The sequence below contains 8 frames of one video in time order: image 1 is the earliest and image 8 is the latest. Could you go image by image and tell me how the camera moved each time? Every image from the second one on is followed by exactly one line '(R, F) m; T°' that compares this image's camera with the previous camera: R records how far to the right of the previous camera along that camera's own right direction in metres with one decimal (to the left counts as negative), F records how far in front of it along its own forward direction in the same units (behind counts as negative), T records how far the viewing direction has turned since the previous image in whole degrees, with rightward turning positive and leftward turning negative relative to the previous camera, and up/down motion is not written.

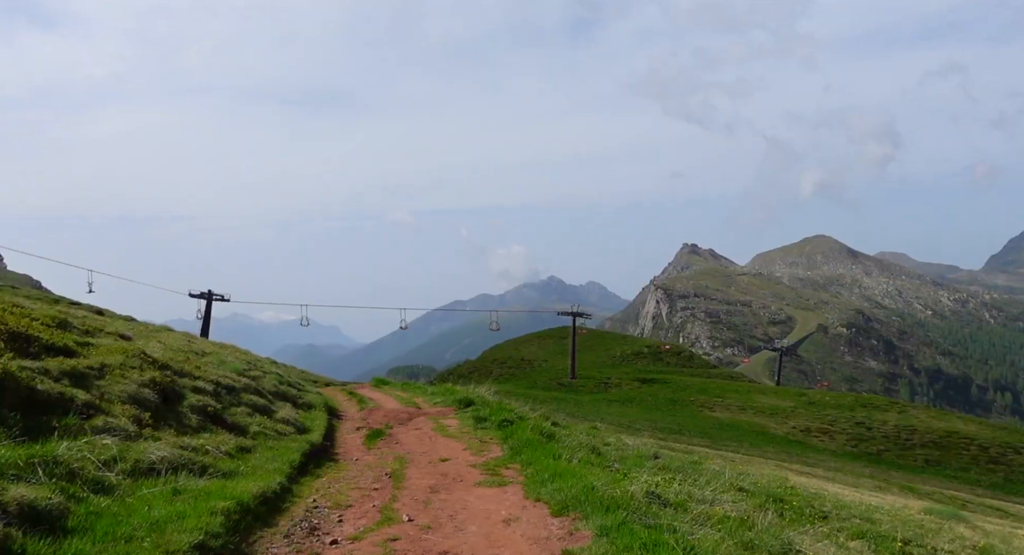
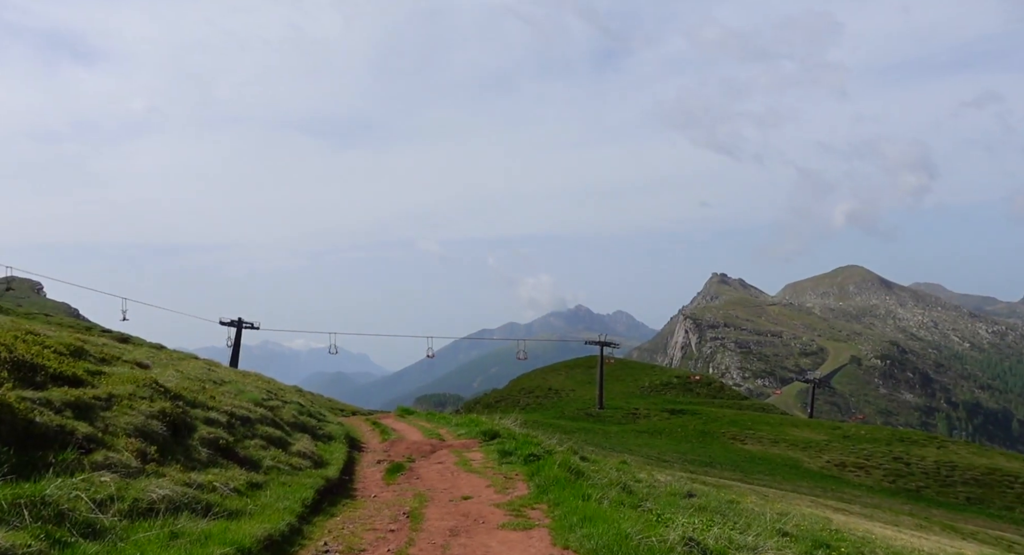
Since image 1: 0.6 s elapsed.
(0.0, +1.2) m; -2°
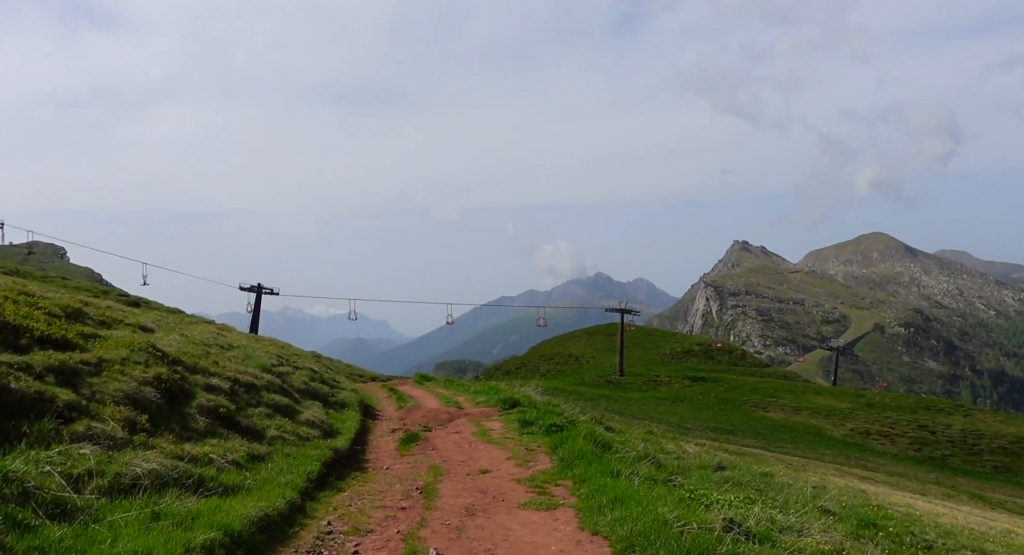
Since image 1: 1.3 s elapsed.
(0.0, +1.7) m; -1°
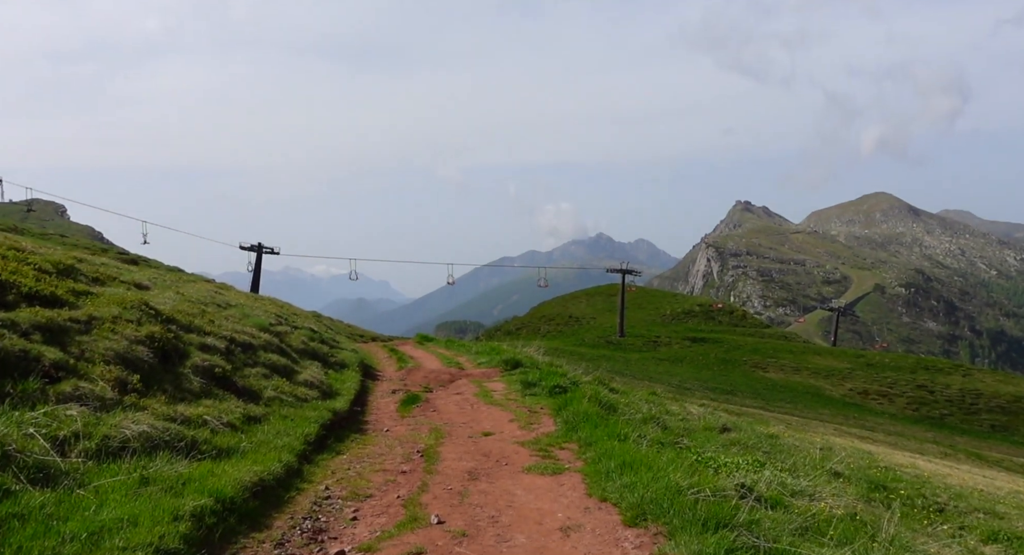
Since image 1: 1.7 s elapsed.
(-0.1, +0.7) m; 0°
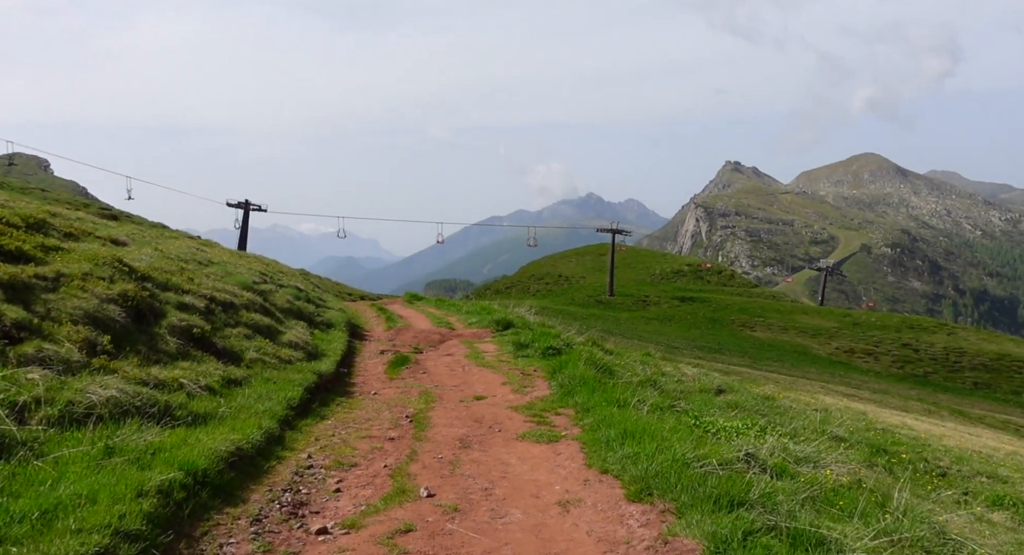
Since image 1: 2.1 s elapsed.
(-0.1, +0.9) m; +1°
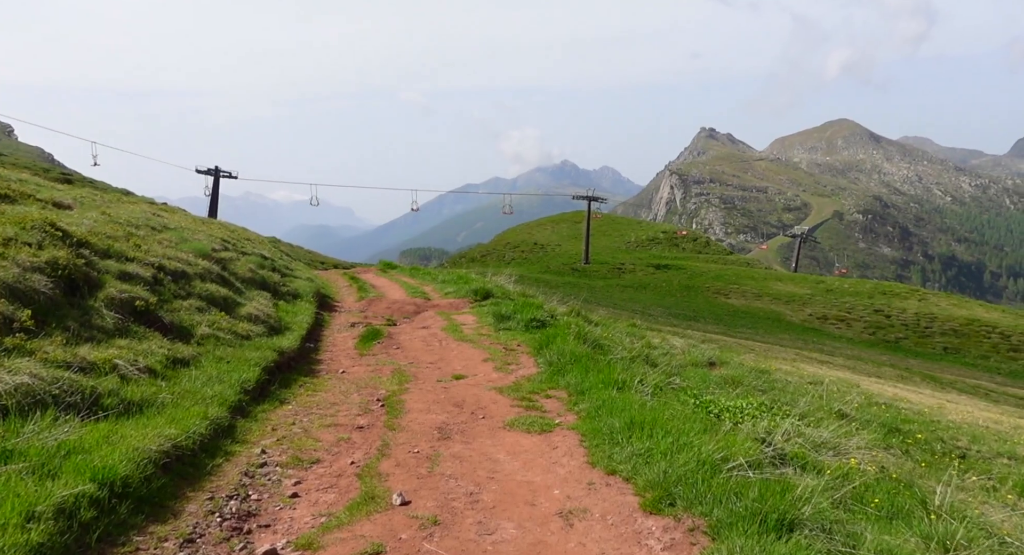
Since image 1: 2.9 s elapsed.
(-0.2, +1.9) m; +2°
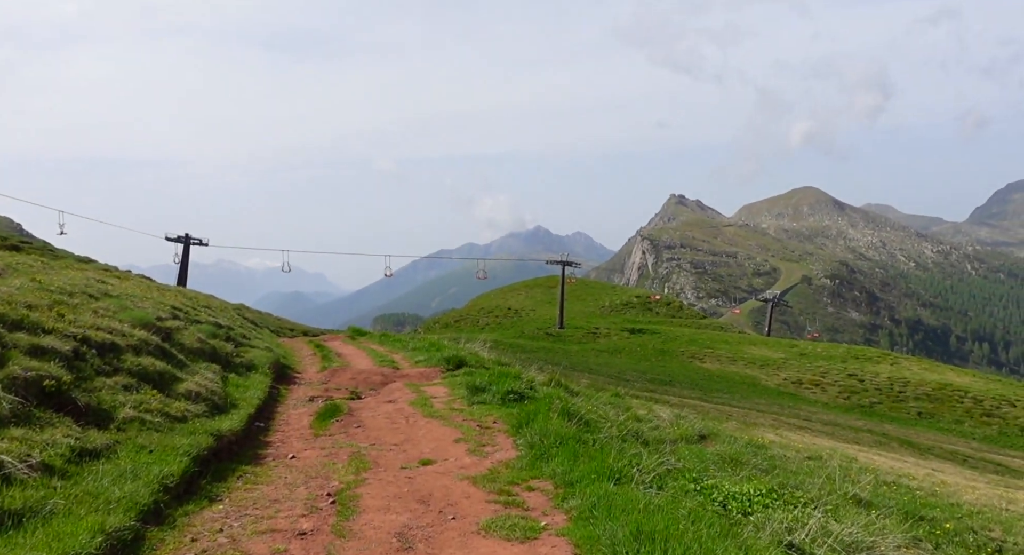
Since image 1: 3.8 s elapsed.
(0.0, +2.0) m; +2°
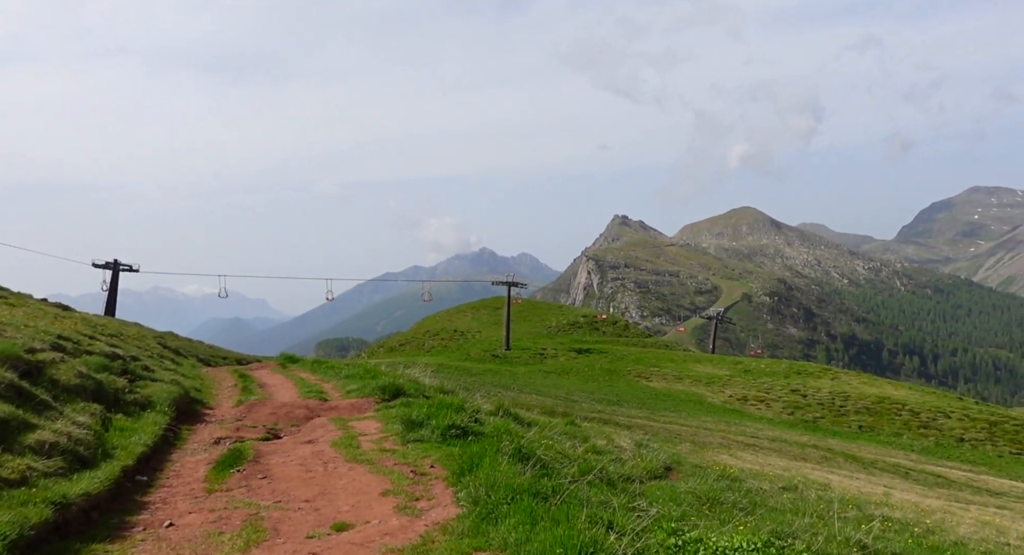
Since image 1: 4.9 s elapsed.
(+0.1, +3.0) m; +4°
